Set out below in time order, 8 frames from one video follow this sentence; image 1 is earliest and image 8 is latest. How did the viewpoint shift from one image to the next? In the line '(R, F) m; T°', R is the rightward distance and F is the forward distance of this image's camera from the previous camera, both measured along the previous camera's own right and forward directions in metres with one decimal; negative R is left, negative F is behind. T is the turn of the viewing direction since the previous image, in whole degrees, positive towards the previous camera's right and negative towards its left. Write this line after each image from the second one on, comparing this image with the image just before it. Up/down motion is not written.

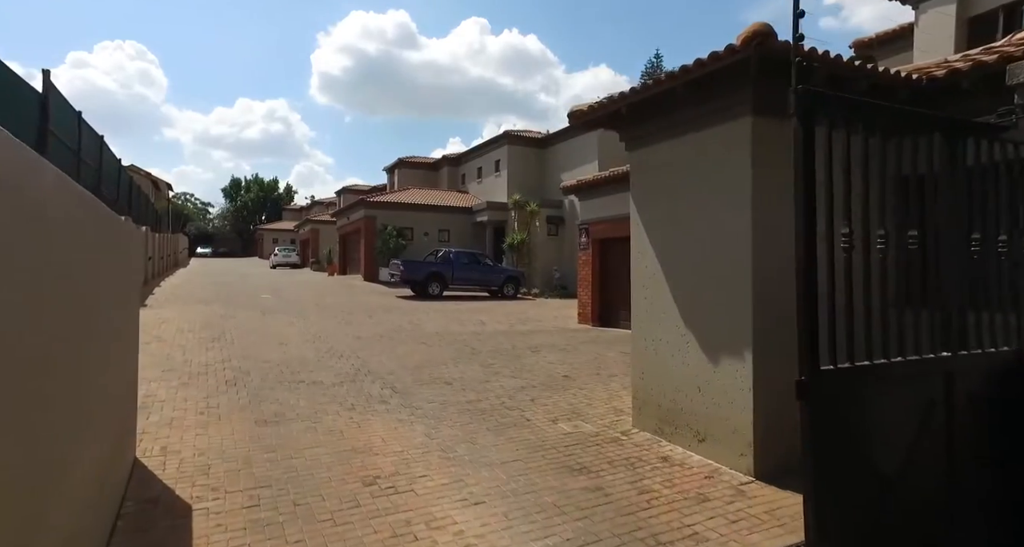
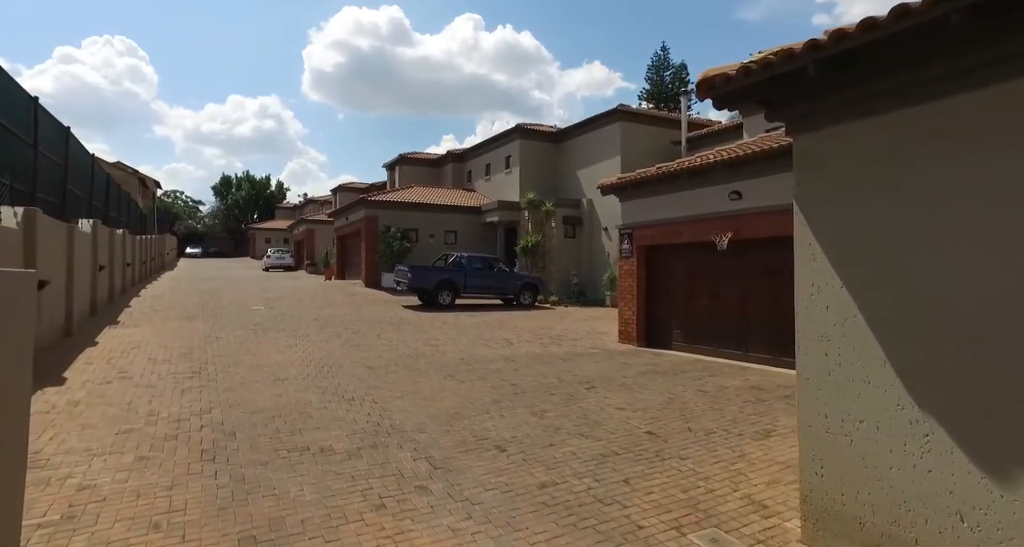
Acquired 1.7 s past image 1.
(-0.8, +2.0) m; +1°
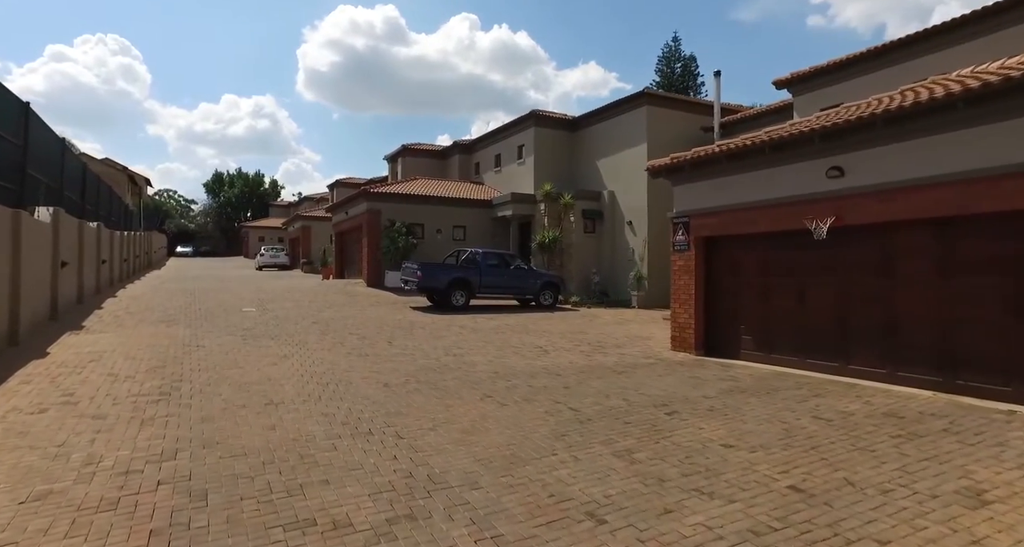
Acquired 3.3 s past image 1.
(-0.7, +2.0) m; 0°
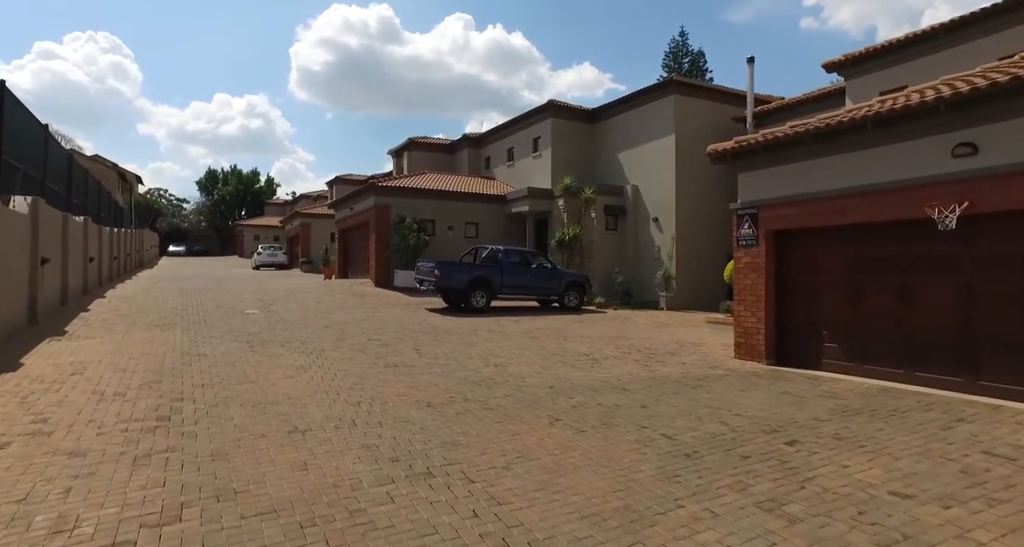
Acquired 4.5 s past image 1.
(-0.9, +1.3) m; +1°
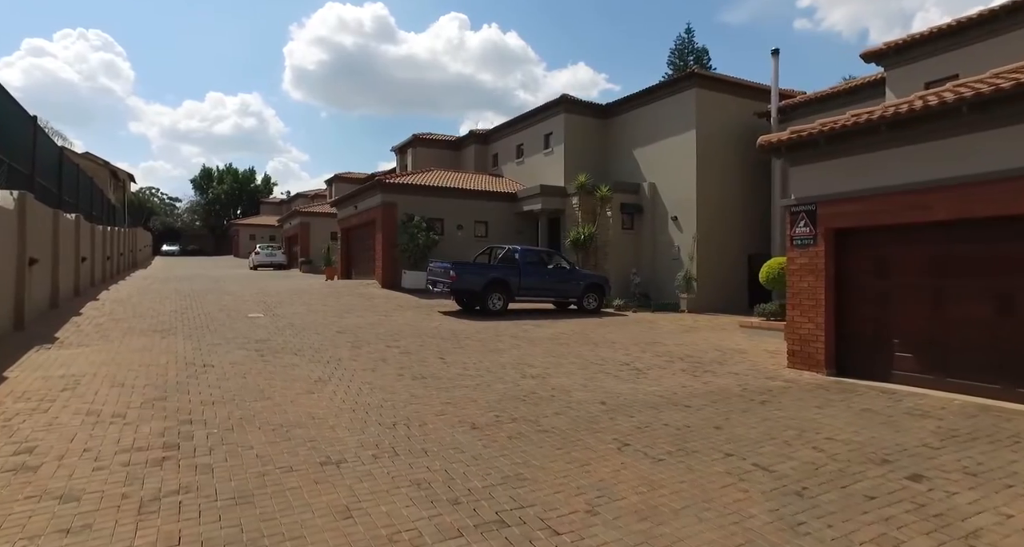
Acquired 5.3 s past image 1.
(-0.6, +0.9) m; +1°
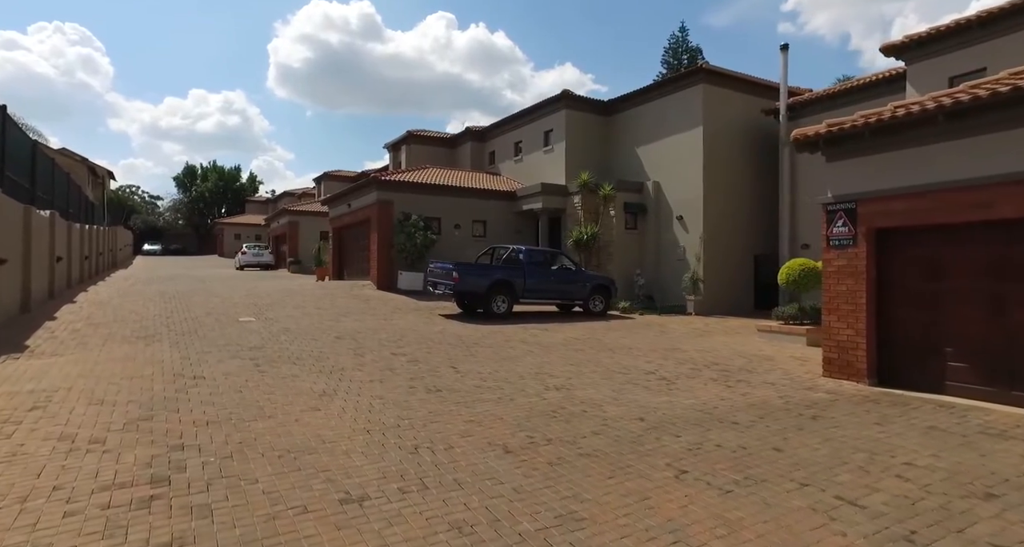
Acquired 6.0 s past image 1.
(-0.5, +0.7) m; +1°
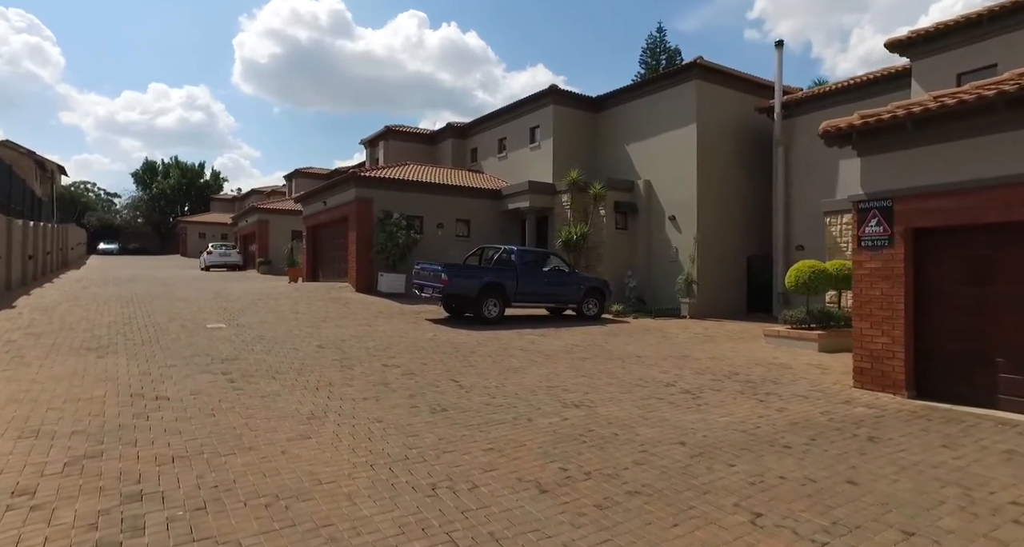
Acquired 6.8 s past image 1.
(-0.5, +0.9) m; +3°
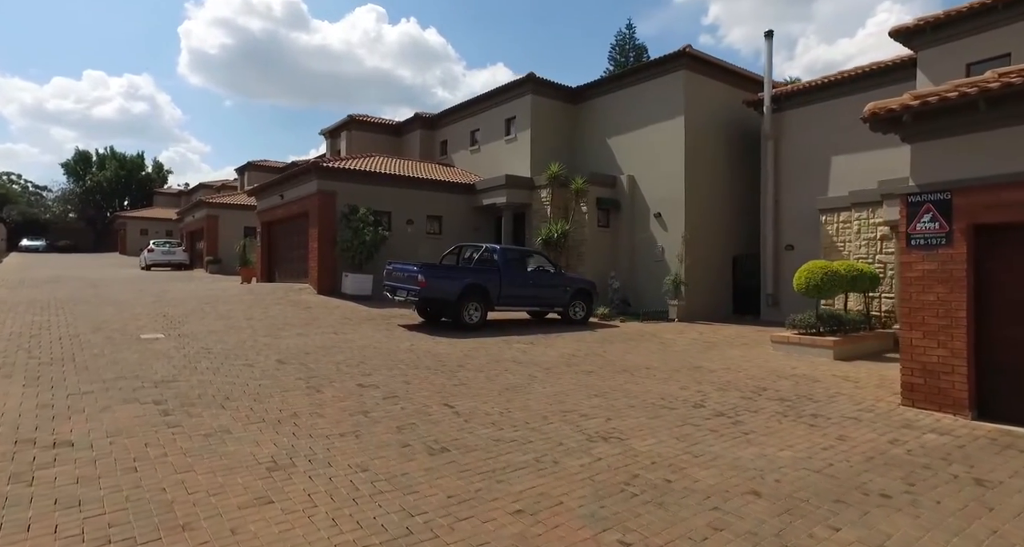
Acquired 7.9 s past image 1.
(-0.5, +1.3) m; +4°
